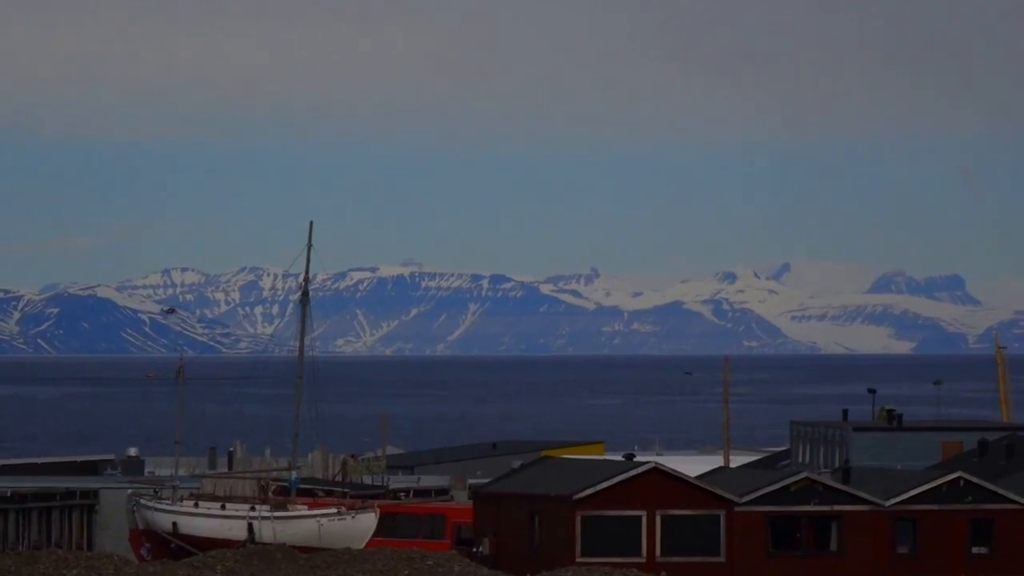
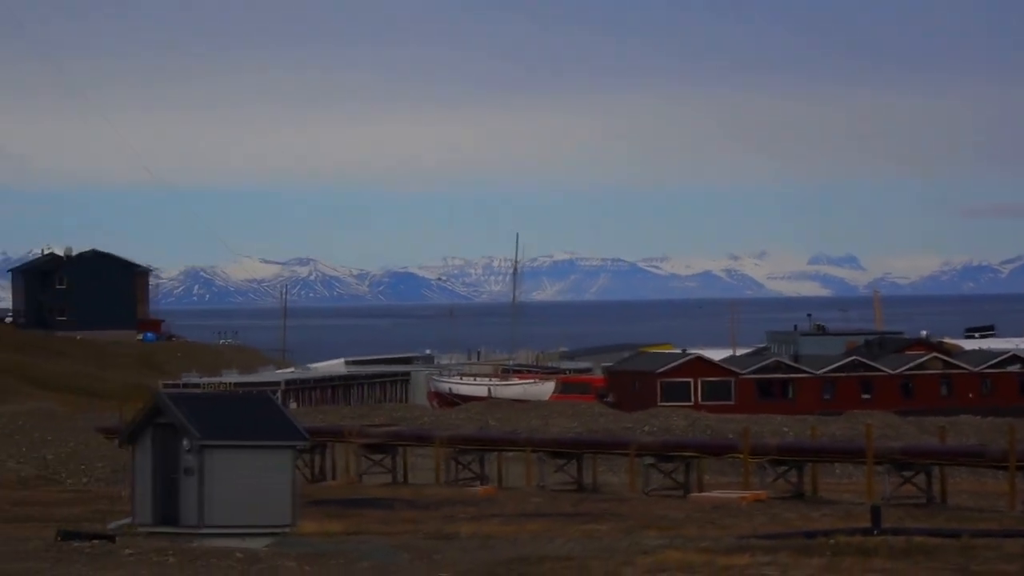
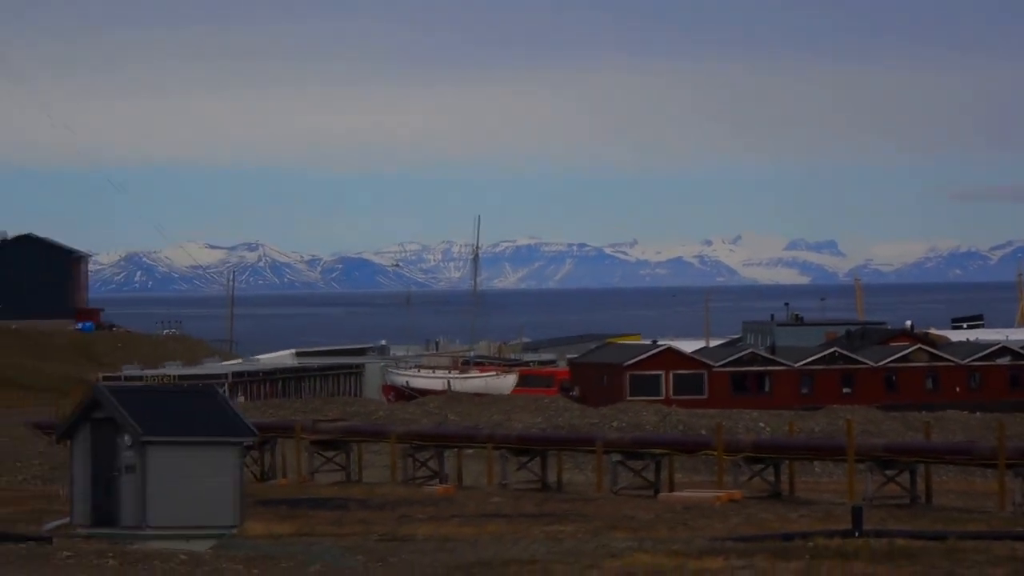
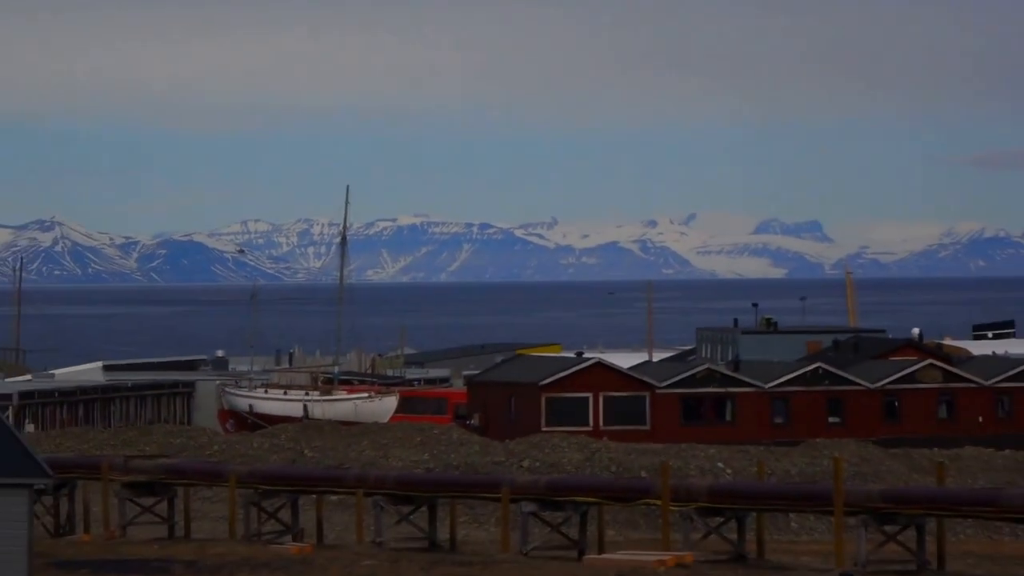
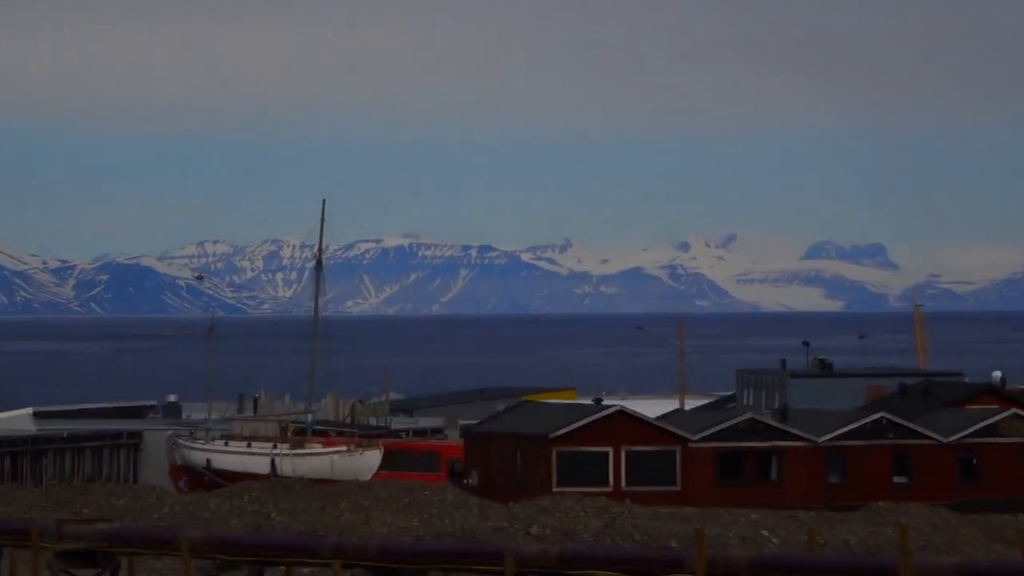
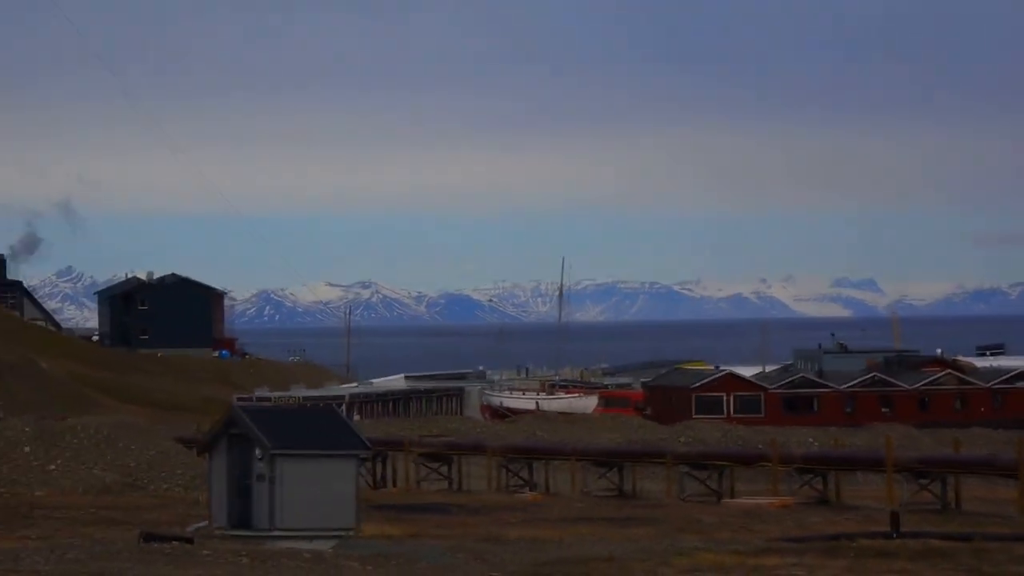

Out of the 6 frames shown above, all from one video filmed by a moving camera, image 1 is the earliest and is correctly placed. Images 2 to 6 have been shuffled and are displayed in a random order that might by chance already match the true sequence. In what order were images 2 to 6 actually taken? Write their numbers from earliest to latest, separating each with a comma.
5, 4, 3, 2, 6
